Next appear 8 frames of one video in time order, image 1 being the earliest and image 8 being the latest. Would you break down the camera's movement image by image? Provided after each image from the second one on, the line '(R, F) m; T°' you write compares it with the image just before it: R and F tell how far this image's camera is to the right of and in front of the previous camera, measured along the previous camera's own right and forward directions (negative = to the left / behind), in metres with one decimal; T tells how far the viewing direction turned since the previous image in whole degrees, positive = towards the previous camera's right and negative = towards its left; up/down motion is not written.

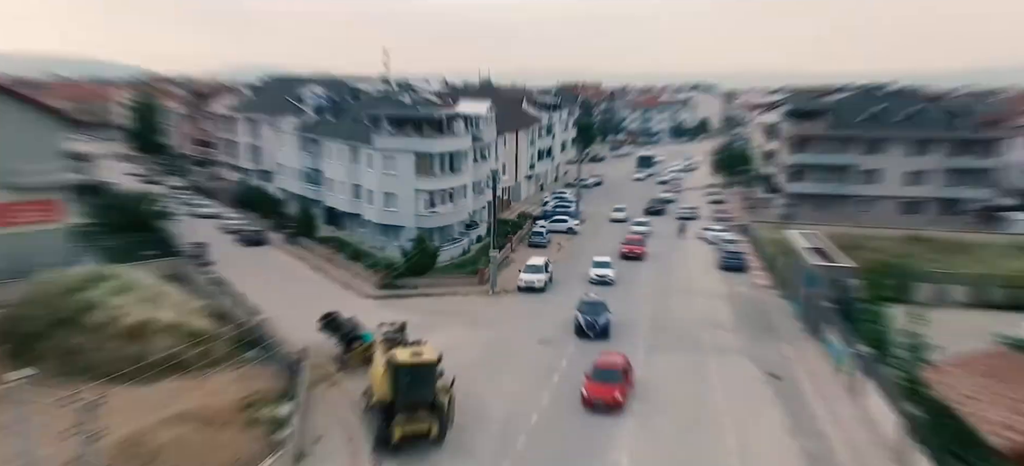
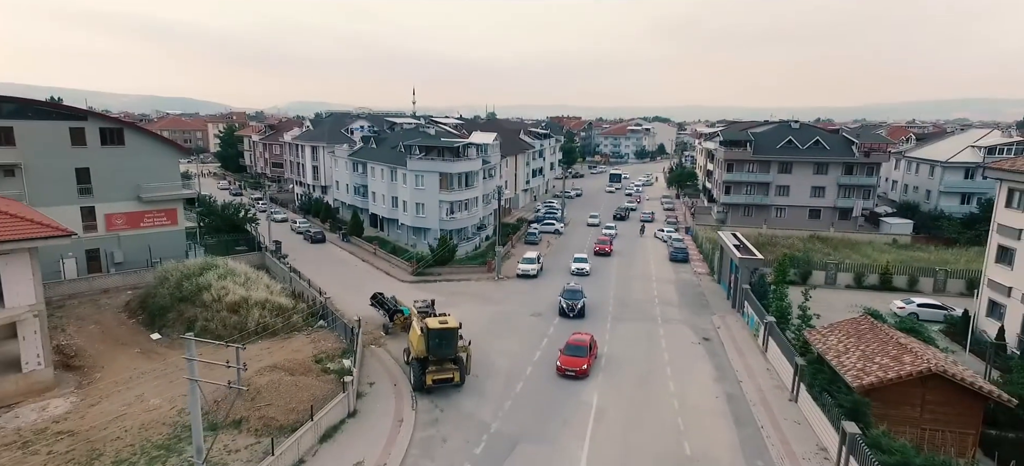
(-0.7, -5.0) m; +2°
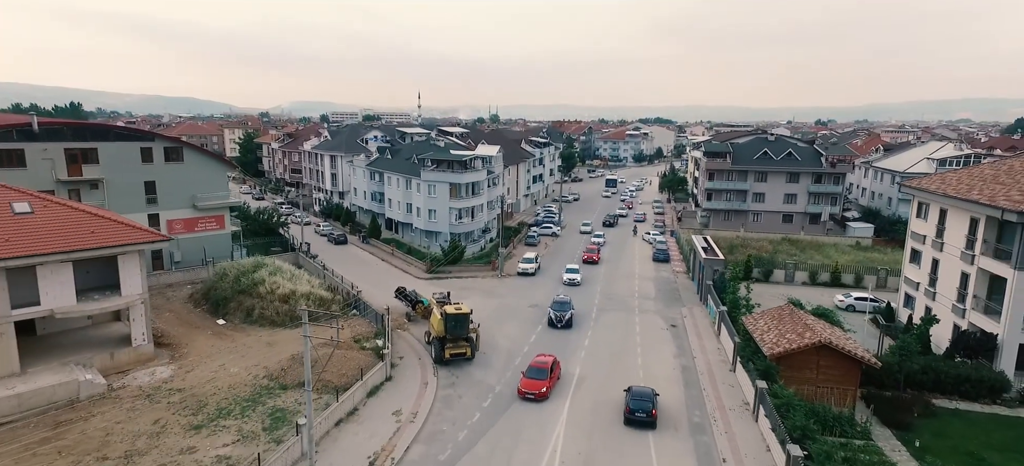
(+0.1, -4.7) m; 0°
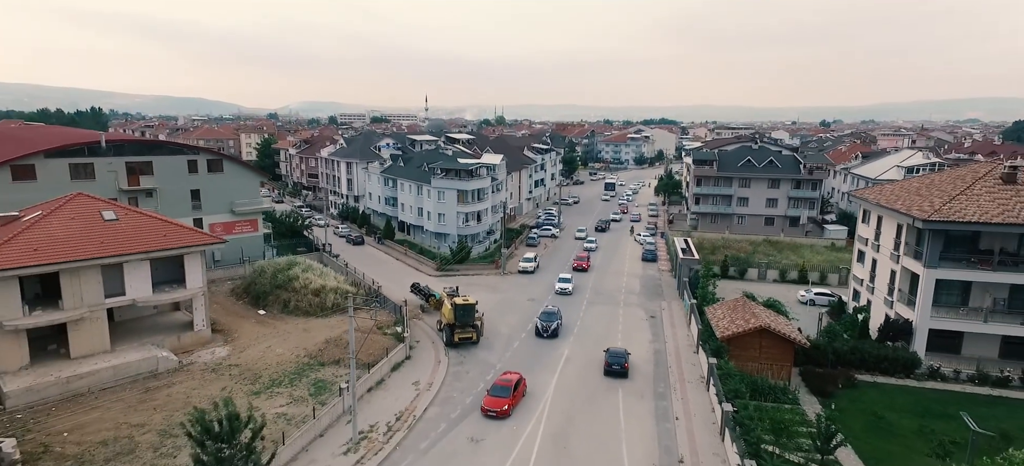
(+0.3, -4.1) m; -1°
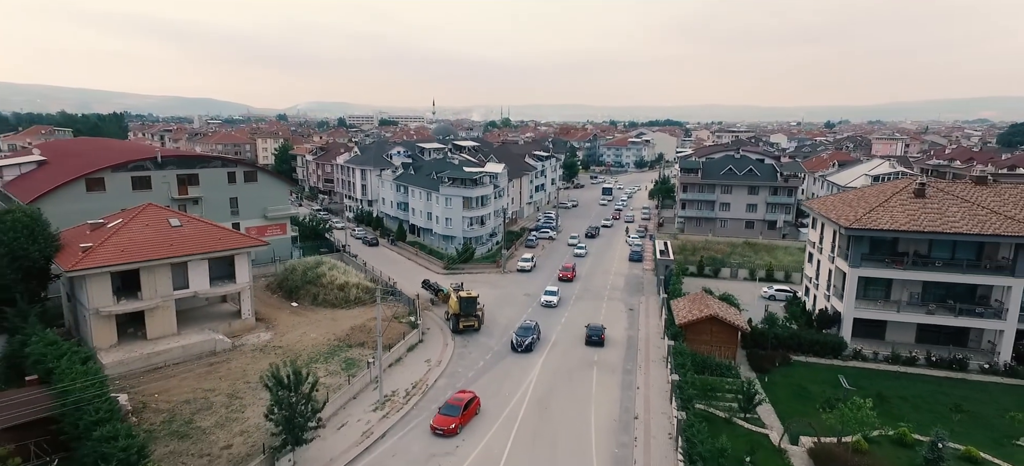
(+0.5, -4.9) m; -1°
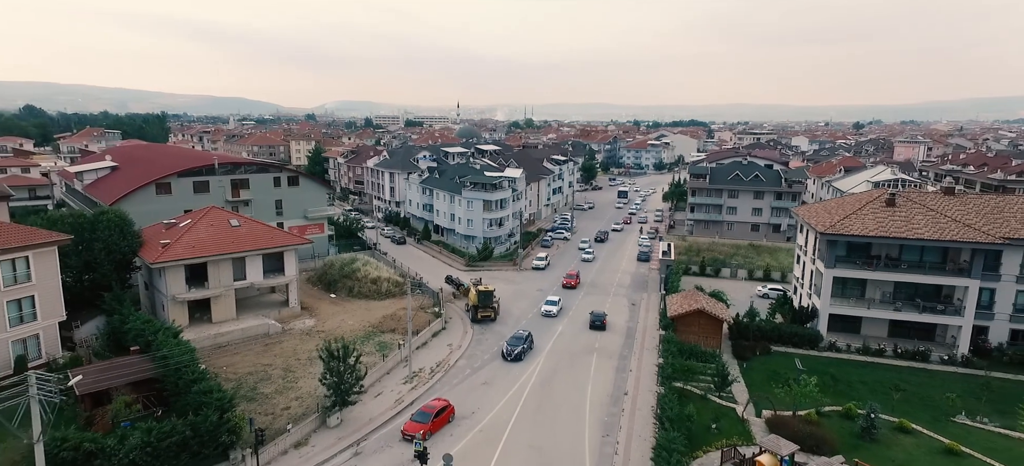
(+0.6, -4.0) m; -2°
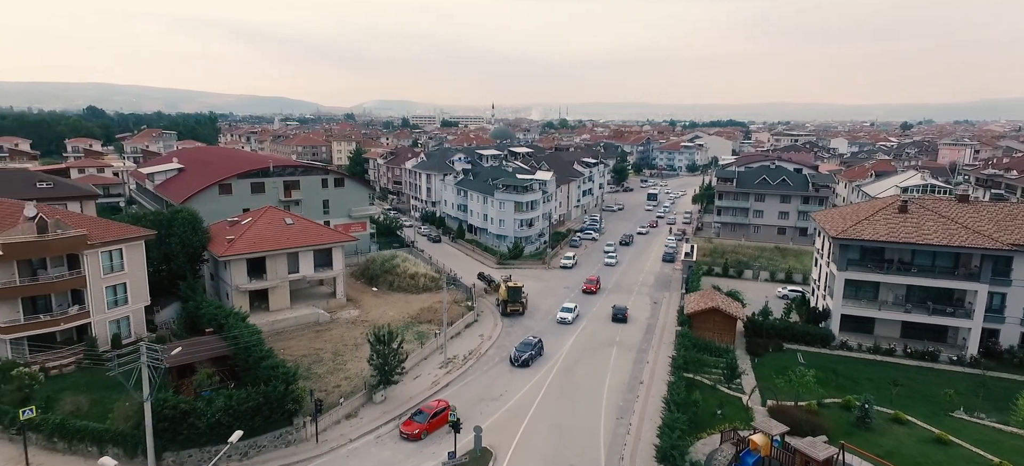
(+0.3, -2.6) m; -3°
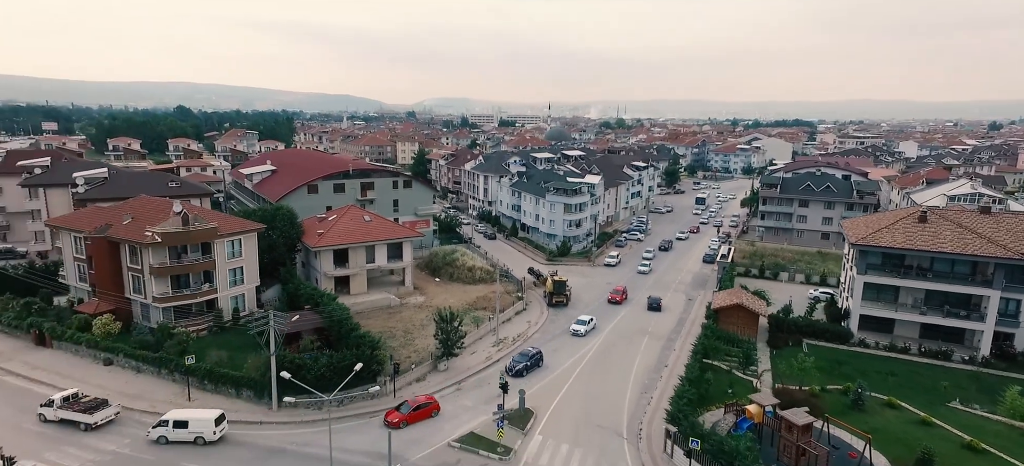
(+0.6, -4.7) m; -5°
